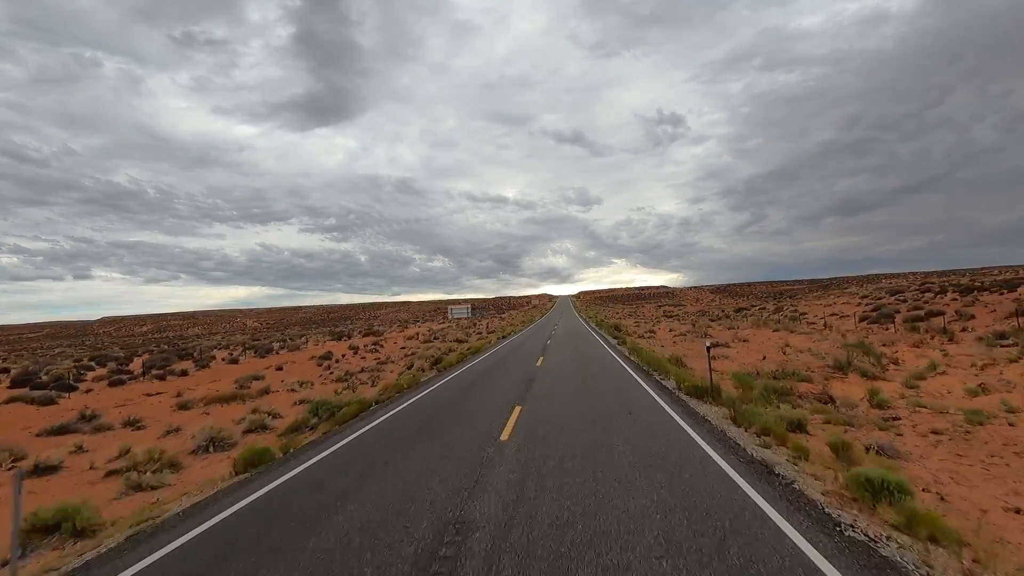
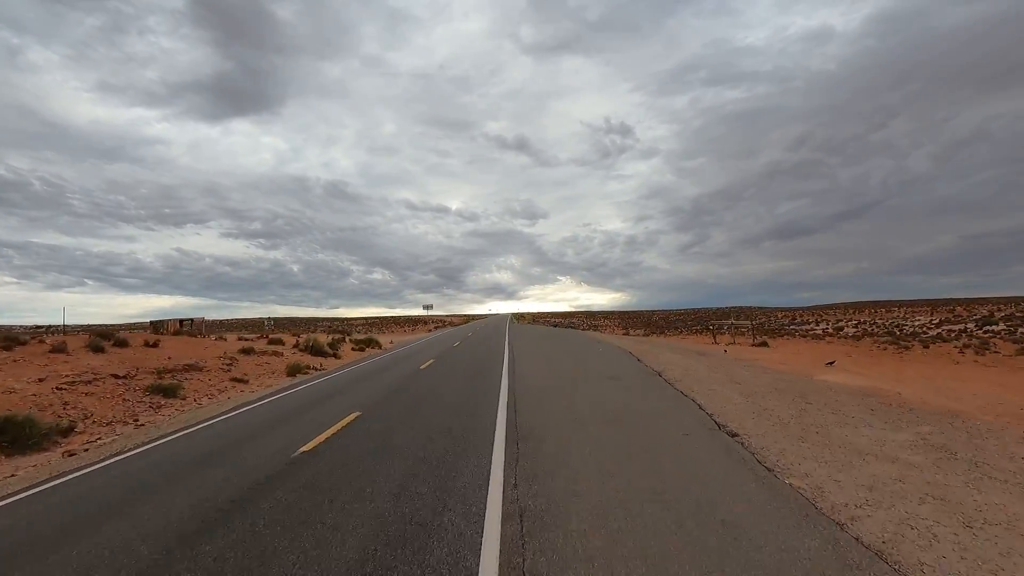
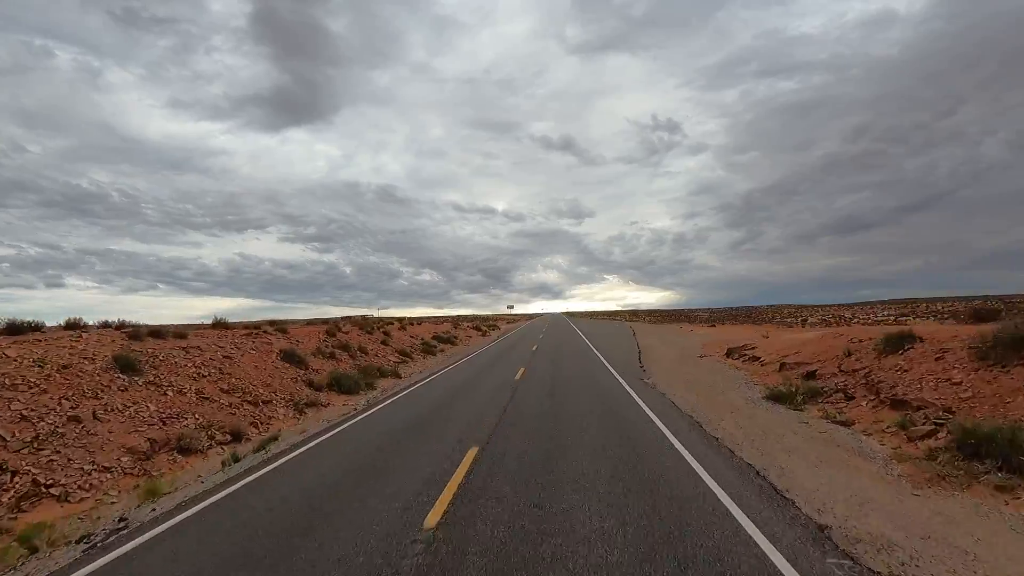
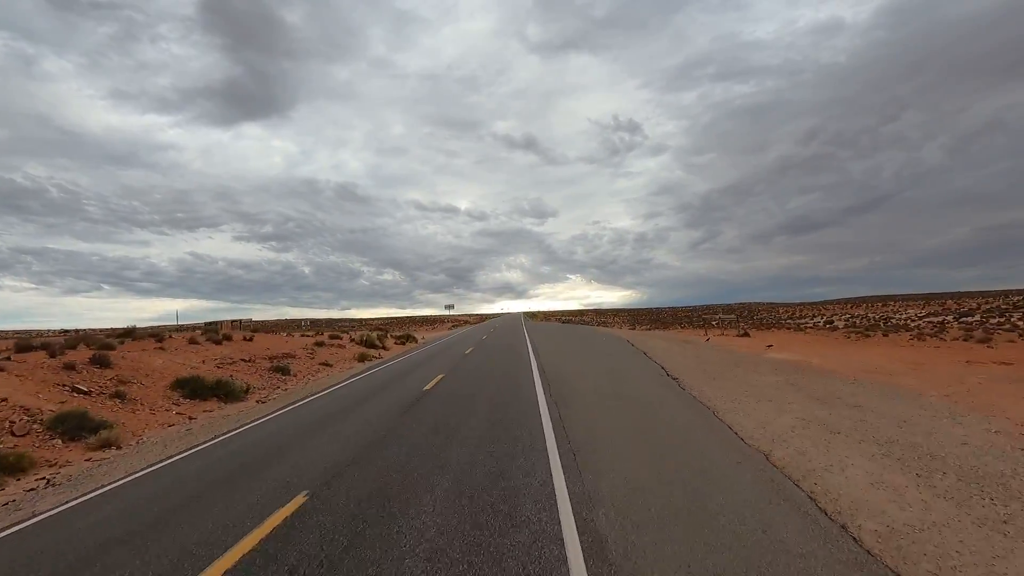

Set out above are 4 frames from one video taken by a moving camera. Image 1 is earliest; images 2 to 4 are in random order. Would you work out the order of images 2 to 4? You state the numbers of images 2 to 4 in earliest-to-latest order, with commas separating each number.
3, 4, 2
